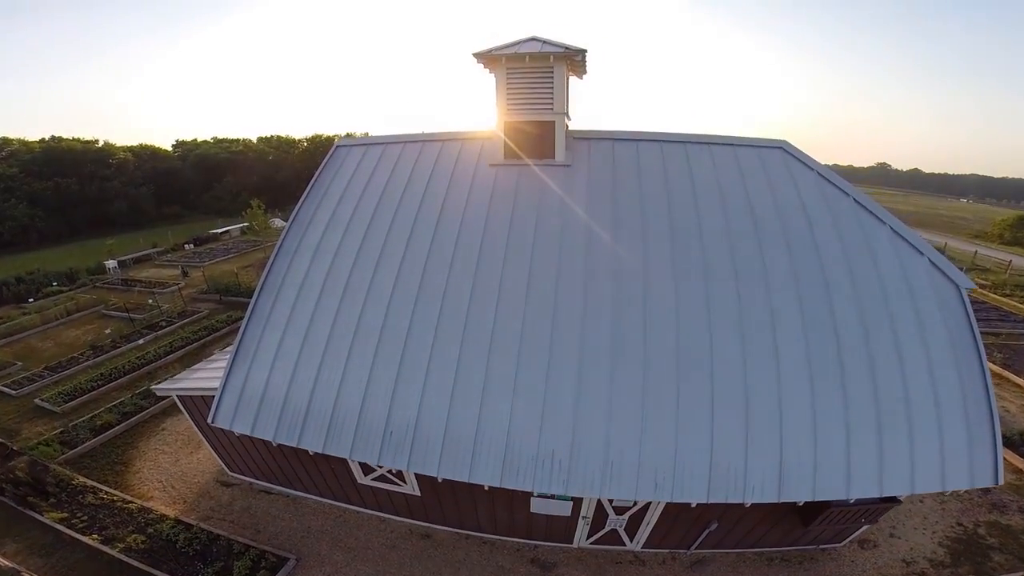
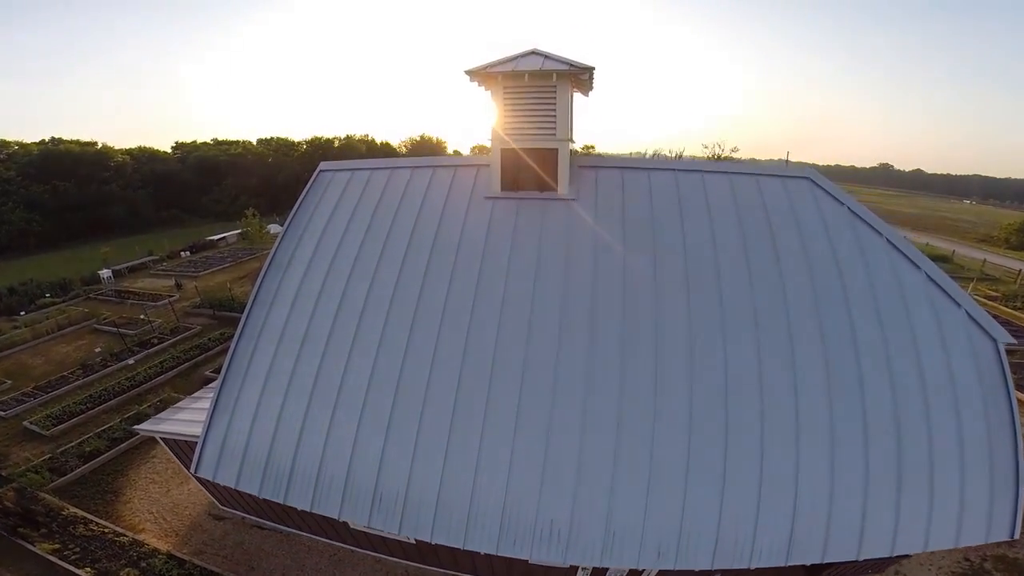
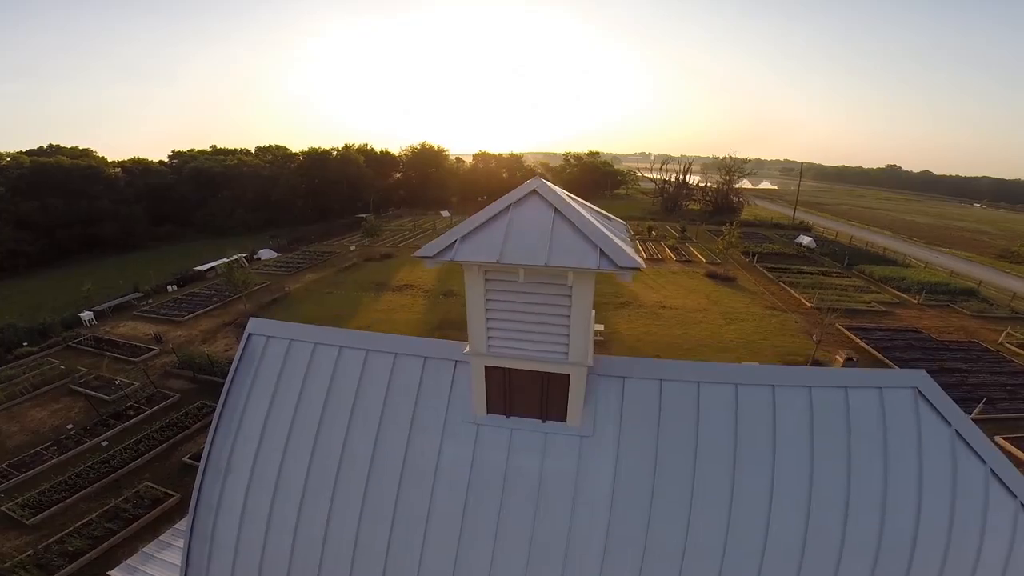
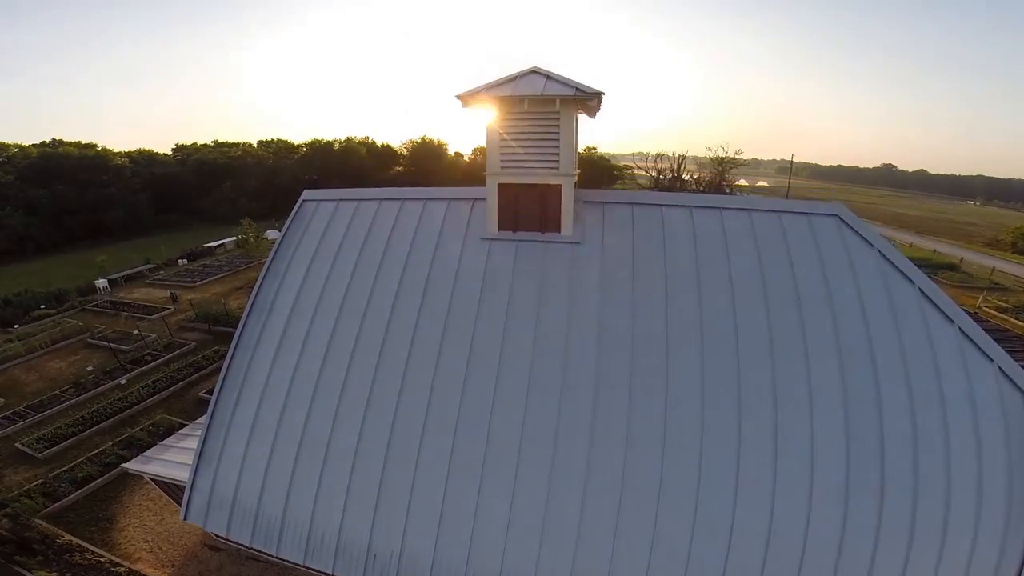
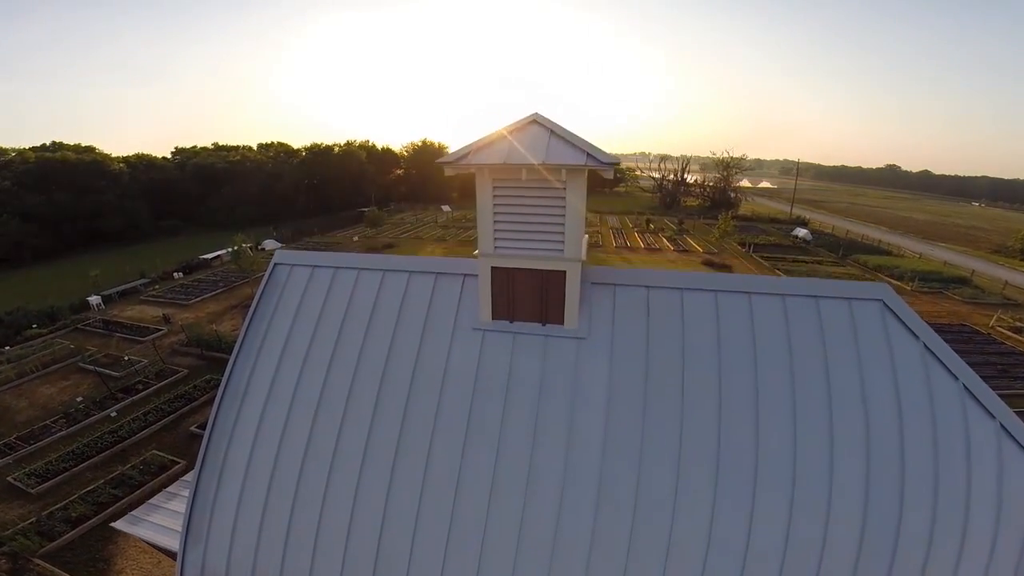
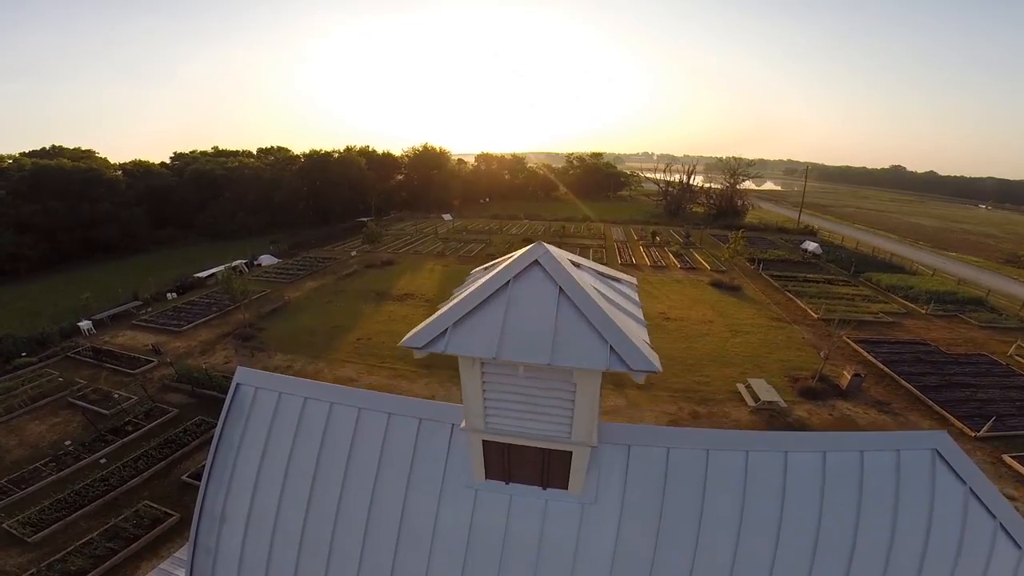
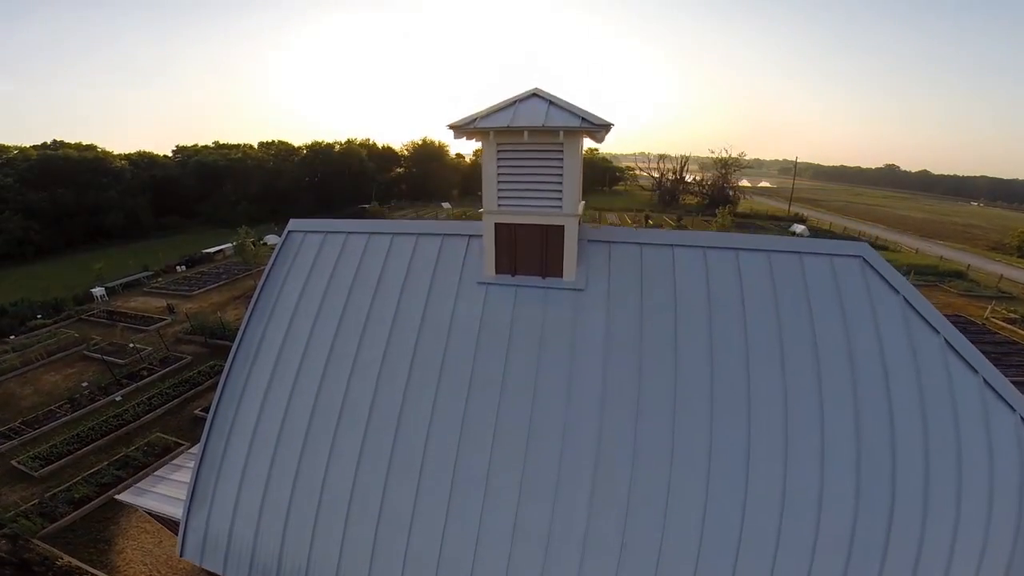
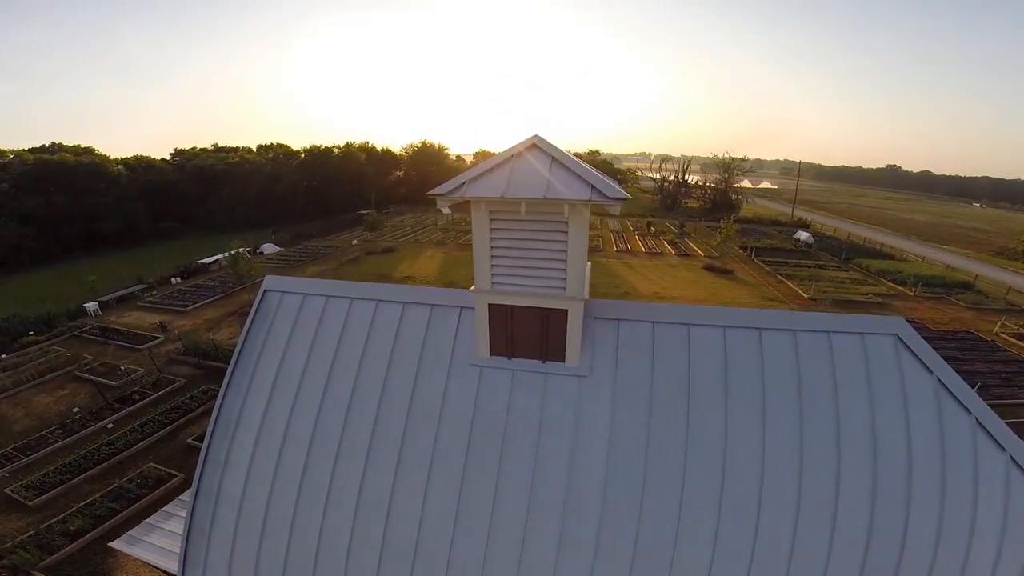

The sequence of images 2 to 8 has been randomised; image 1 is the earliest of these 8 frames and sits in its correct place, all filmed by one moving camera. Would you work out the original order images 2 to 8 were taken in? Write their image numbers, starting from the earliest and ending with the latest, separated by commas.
2, 4, 7, 5, 8, 3, 6
